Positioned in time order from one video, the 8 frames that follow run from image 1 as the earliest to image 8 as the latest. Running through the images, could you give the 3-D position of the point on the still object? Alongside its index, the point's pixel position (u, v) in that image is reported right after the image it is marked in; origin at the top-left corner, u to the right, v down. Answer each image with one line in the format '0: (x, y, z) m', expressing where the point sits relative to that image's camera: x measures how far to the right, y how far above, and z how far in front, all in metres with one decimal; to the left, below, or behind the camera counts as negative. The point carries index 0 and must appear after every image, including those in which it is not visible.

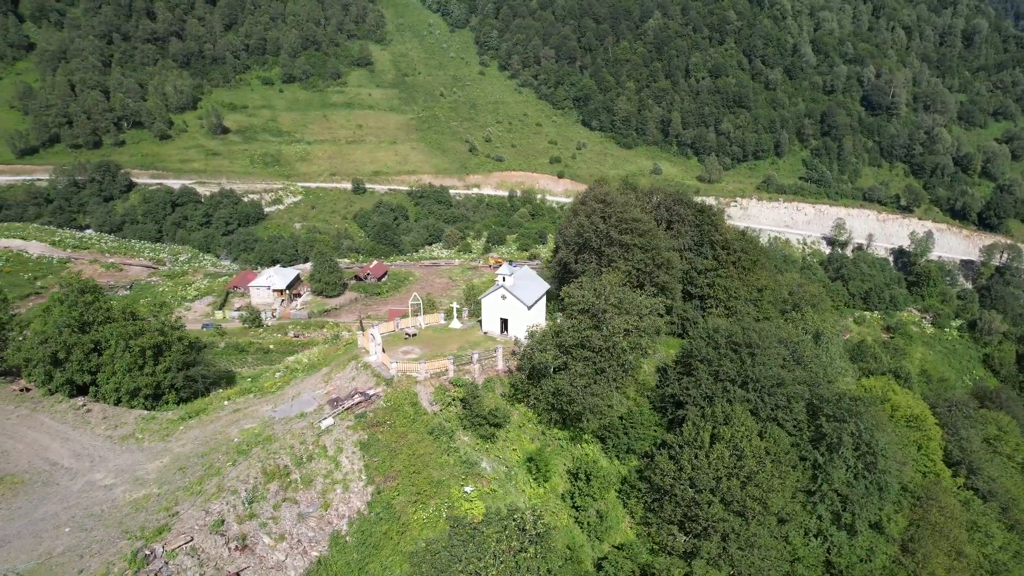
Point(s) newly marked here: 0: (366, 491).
0: (-4.1, -5.8, +19.1) m
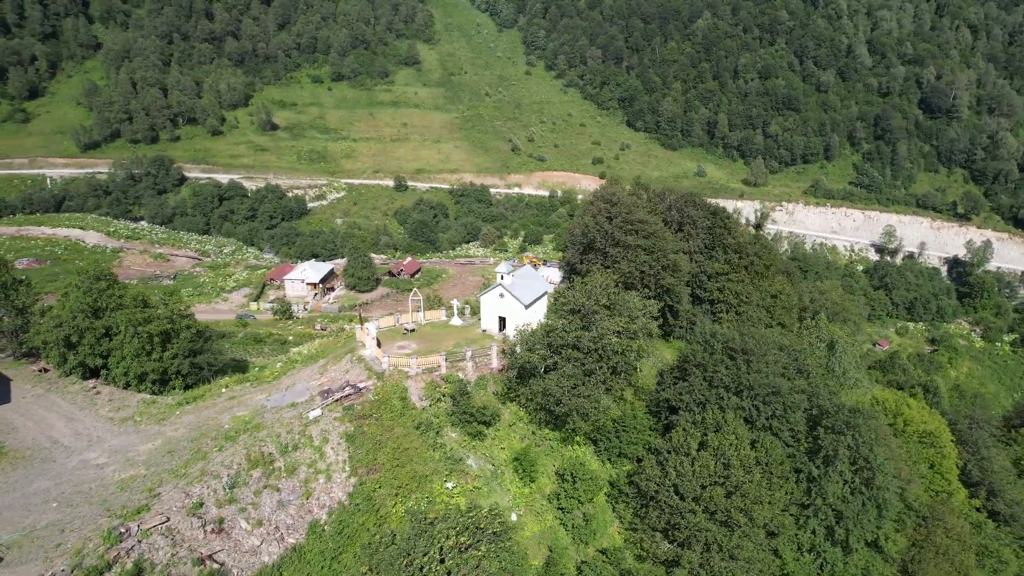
0: (-4.7, -5.7, +19.4) m
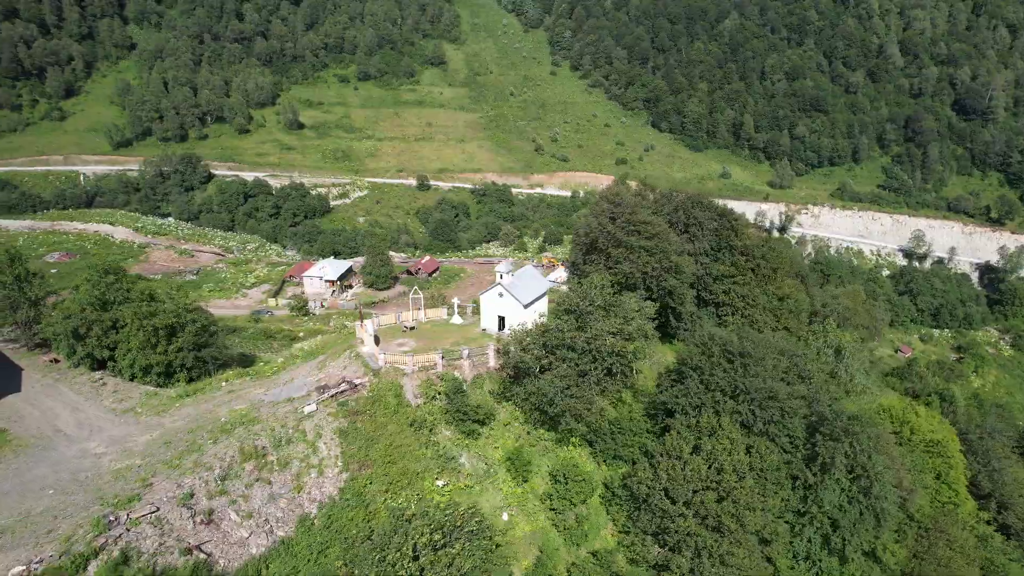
0: (-5.0, -5.6, +19.5) m
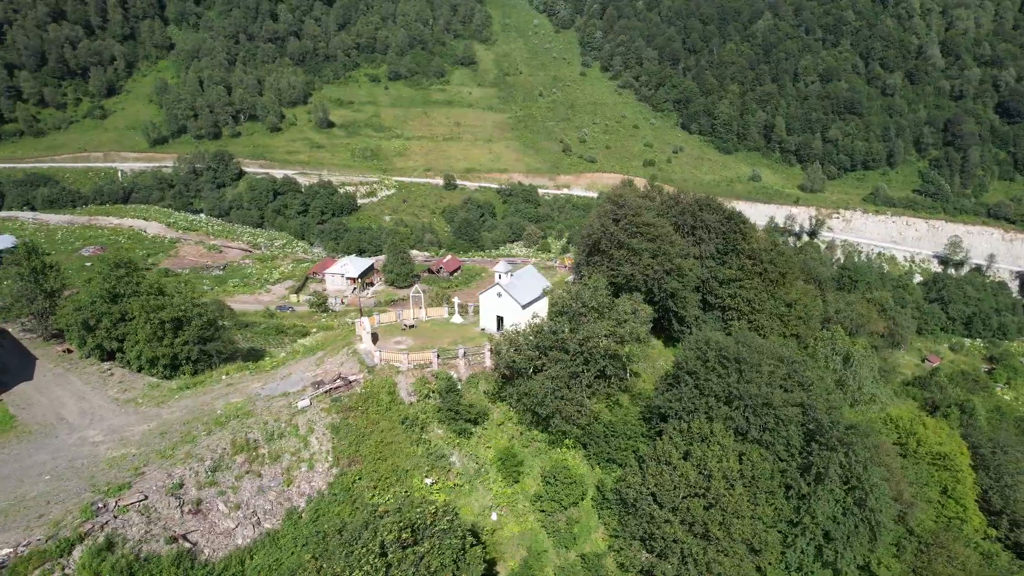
0: (-5.4, -5.5, +19.8) m
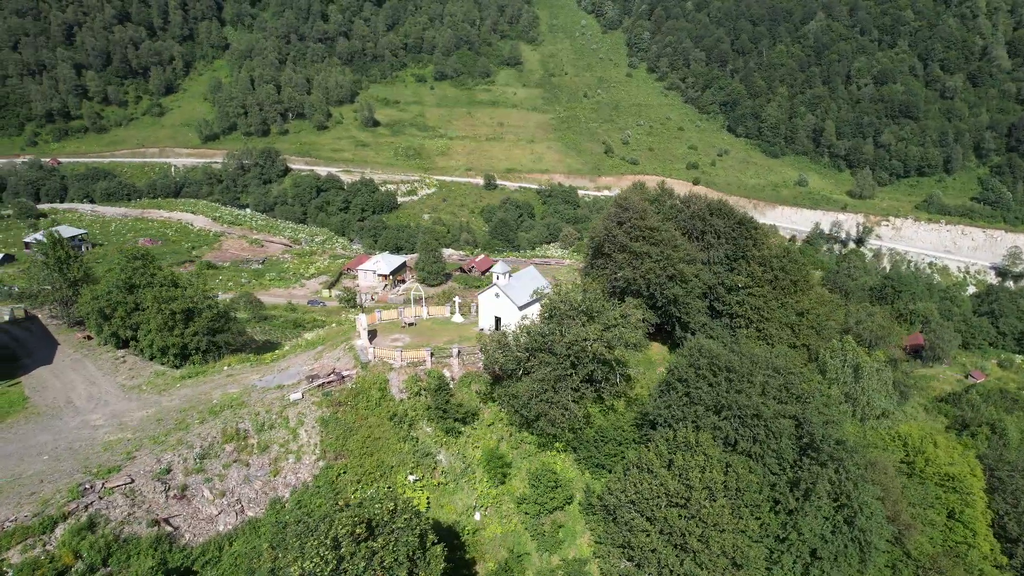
0: (-6.0, -5.4, +20.1) m
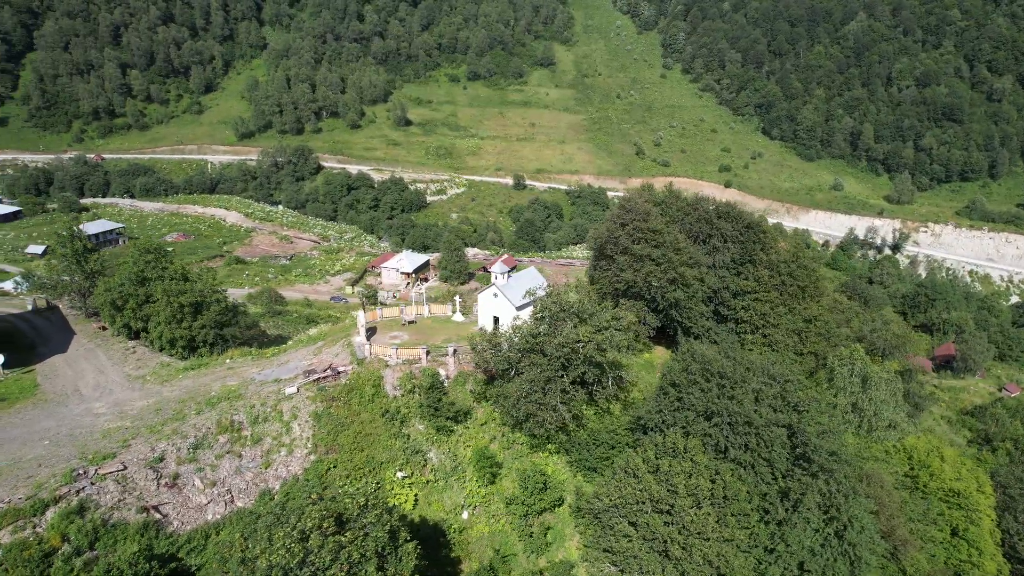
0: (-6.3, -5.2, +20.4) m
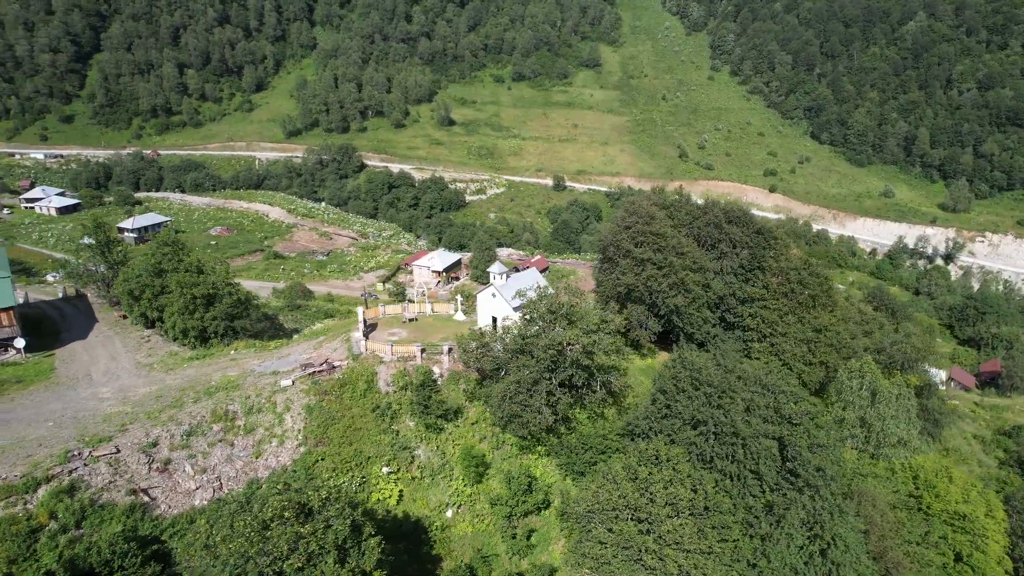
0: (-6.8, -5.1, +20.9) m
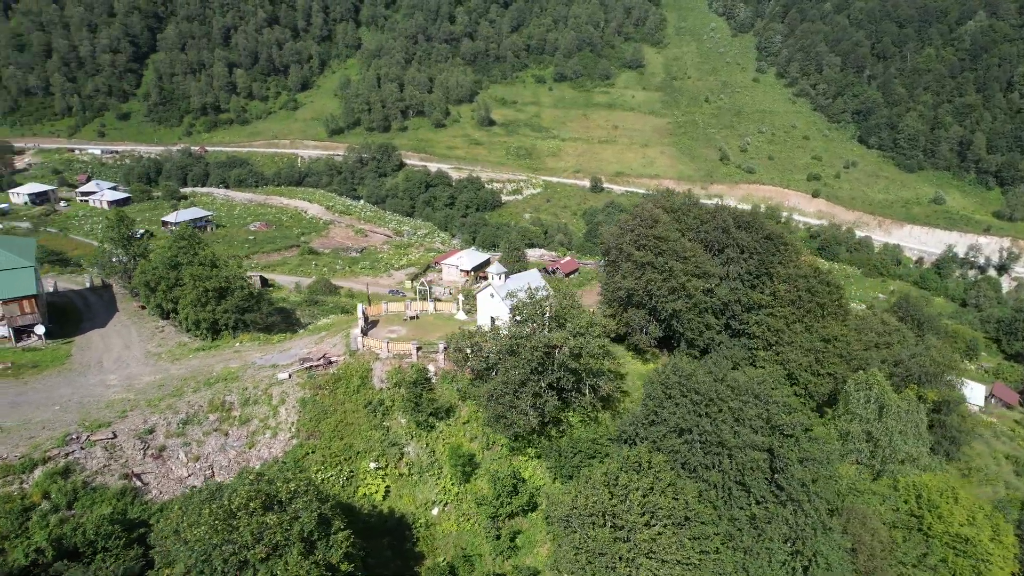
0: (-7.2, -4.9, +21.3) m
